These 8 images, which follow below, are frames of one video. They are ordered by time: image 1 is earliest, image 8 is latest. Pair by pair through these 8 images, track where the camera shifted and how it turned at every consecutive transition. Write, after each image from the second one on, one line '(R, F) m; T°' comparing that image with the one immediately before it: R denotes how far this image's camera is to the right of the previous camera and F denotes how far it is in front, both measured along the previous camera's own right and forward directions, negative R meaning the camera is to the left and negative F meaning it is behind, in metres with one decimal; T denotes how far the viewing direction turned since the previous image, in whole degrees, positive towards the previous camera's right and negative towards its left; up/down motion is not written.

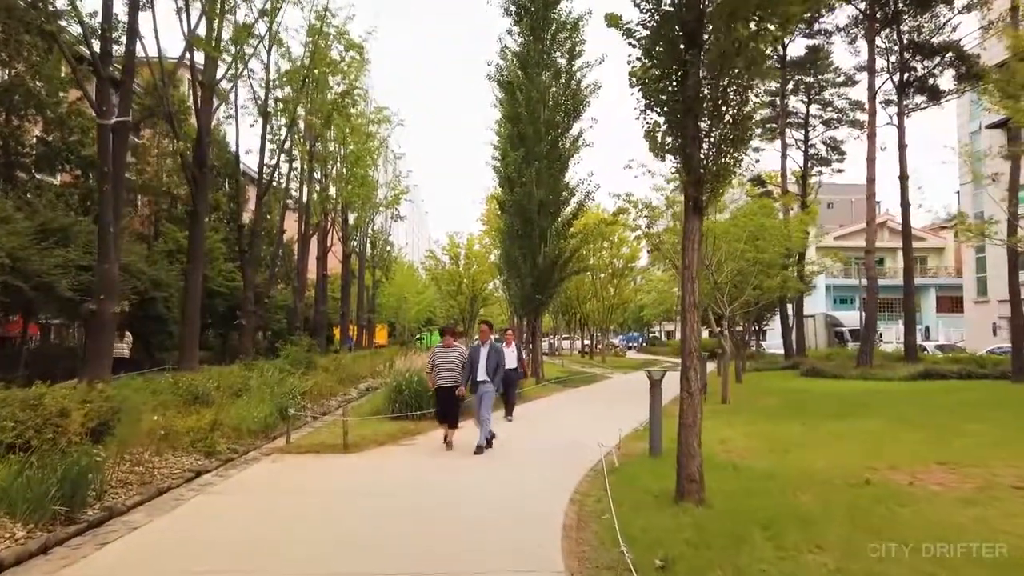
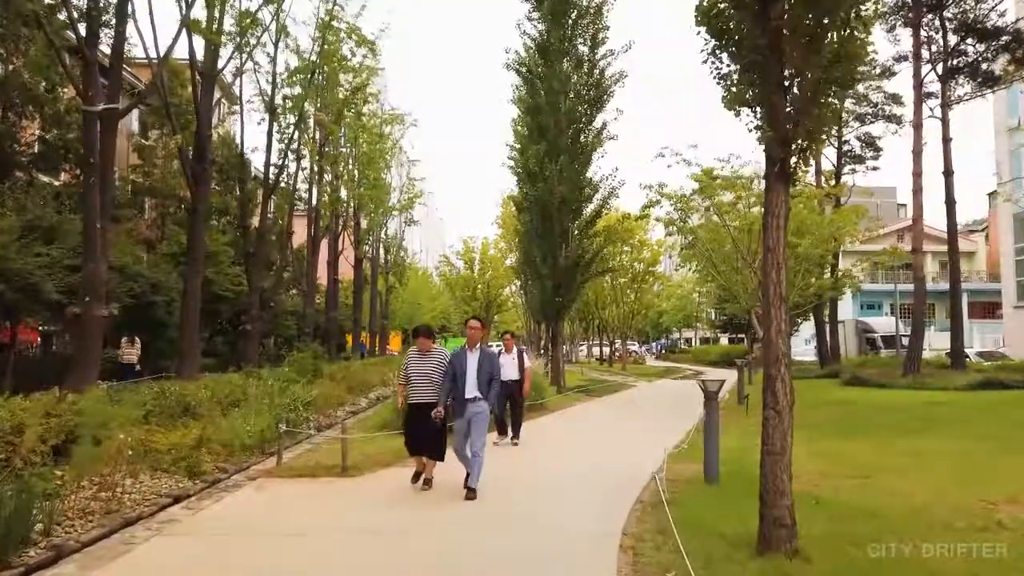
(-0.2, +1.7) m; -1°
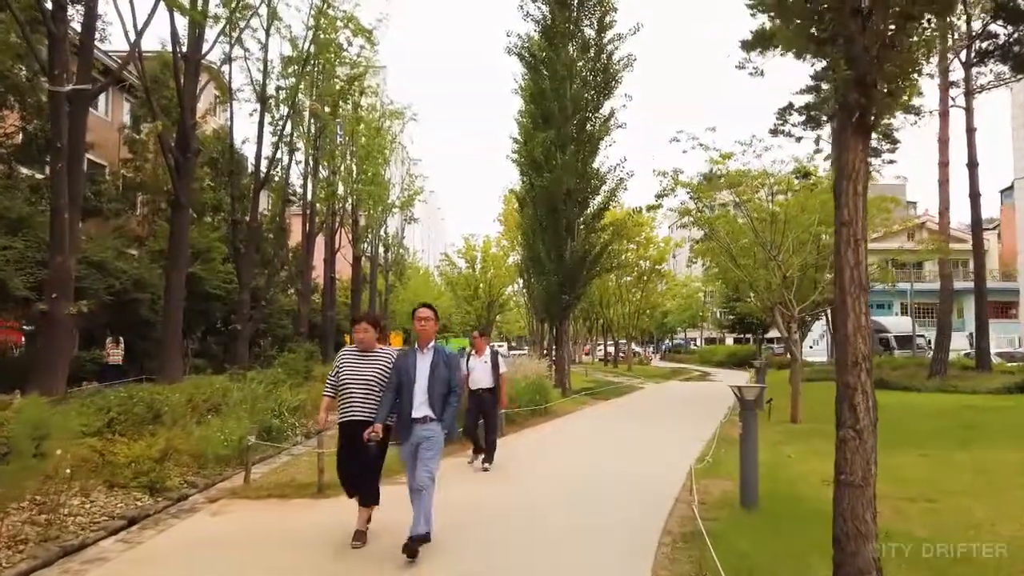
(0.0, +1.3) m; 0°
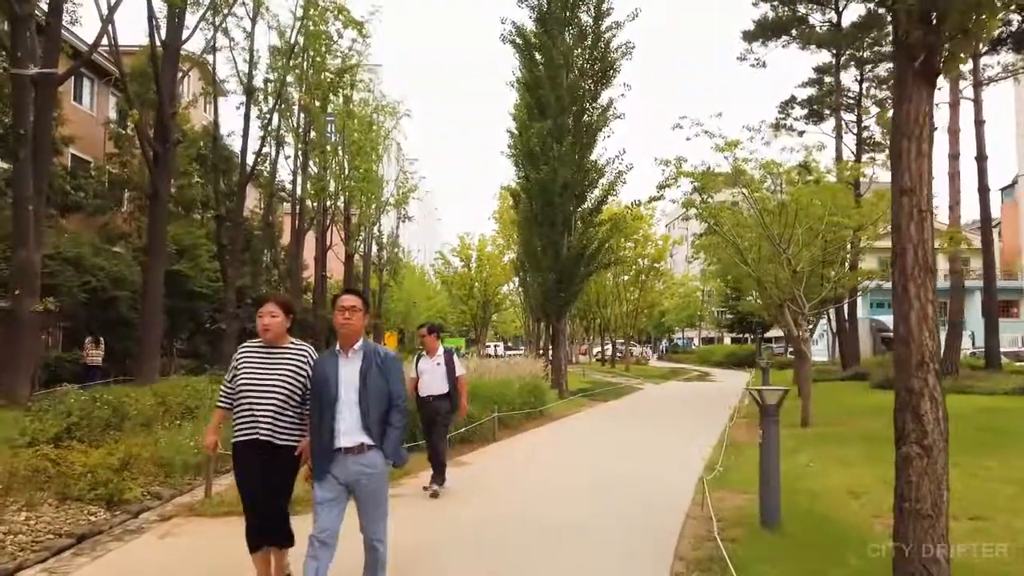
(+0.1, +0.9) m; 0°
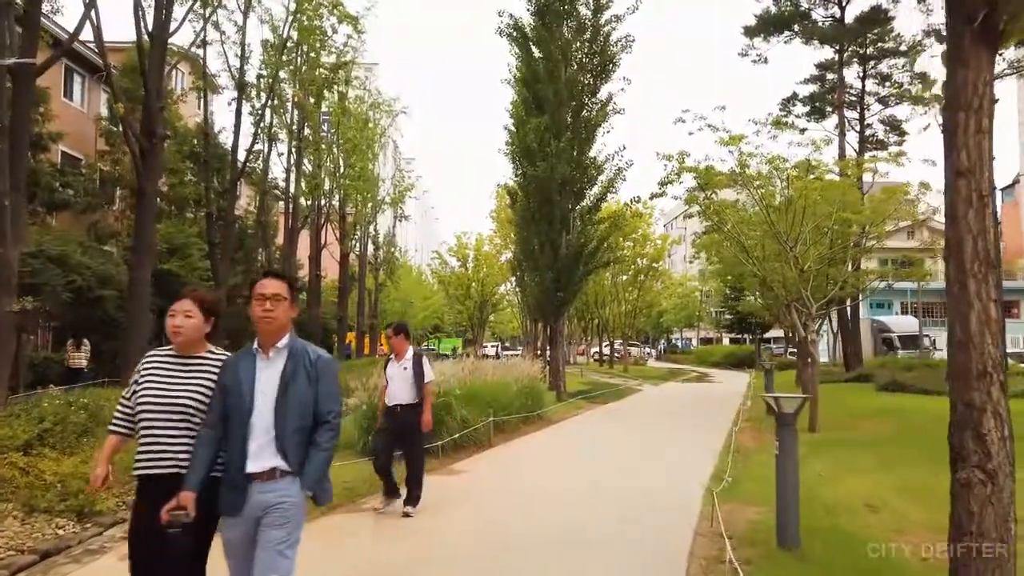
(0.0, +0.6) m; 0°
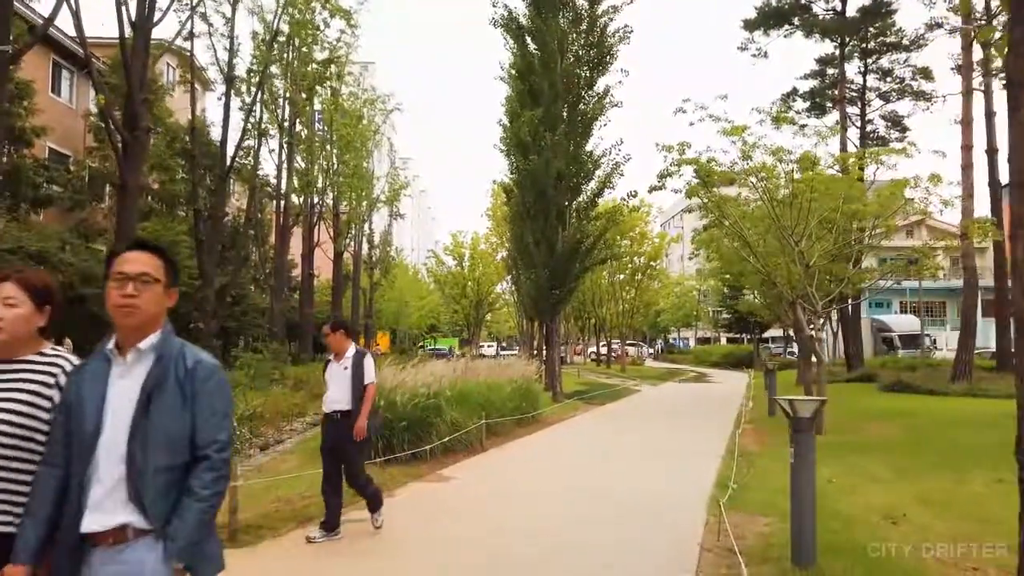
(+0.1, +0.6) m; 0°
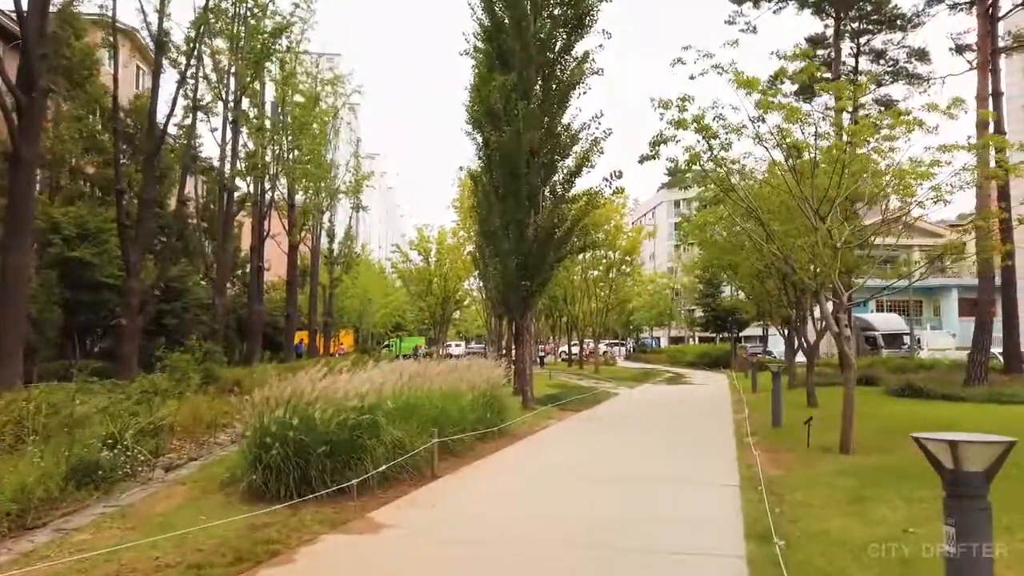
(+0.1, +2.6) m; +2°
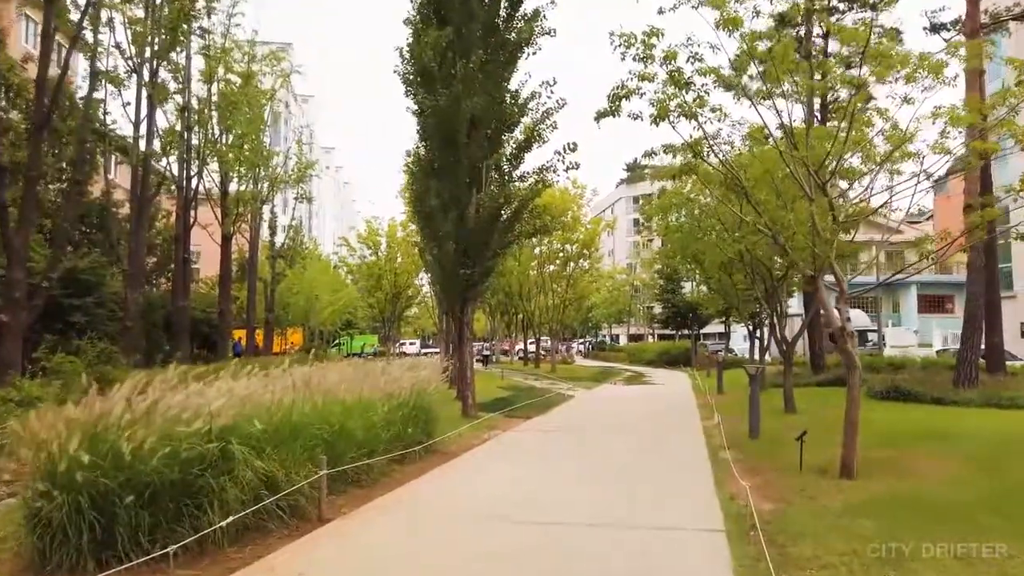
(+0.4, +2.3) m; +3°
